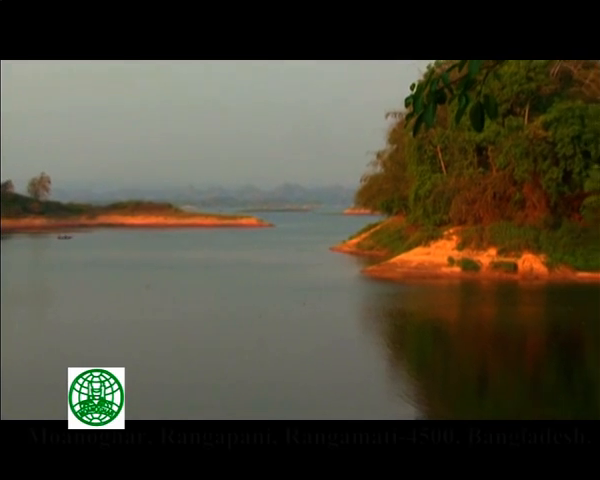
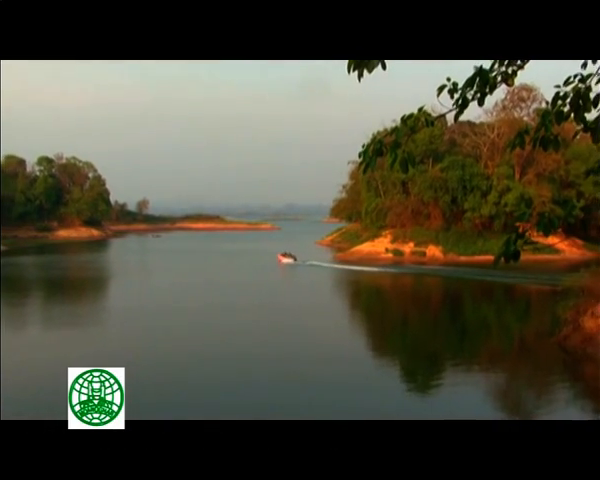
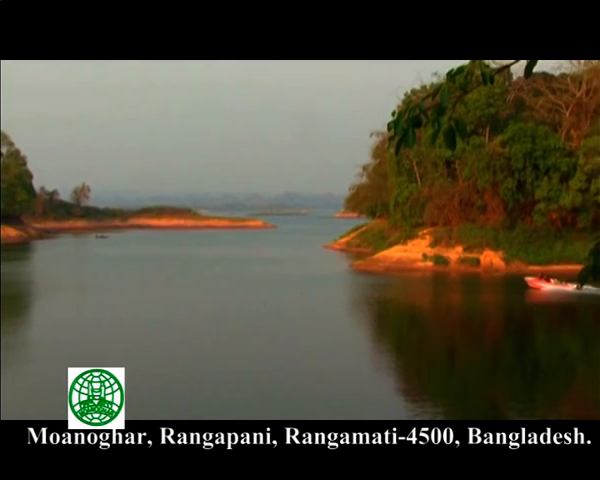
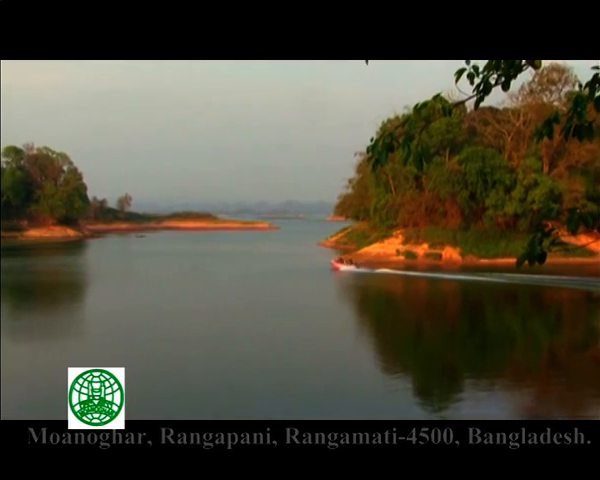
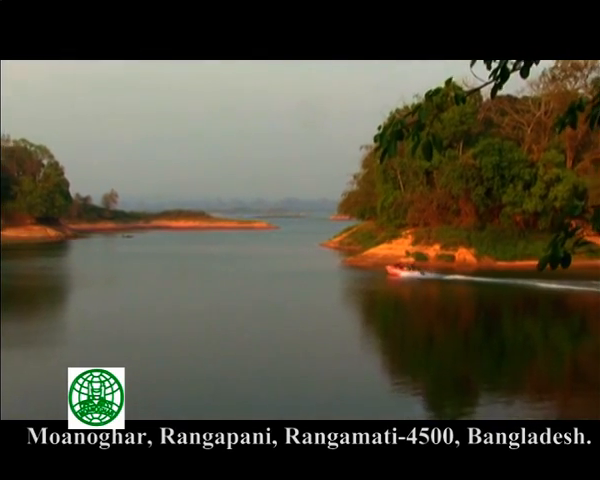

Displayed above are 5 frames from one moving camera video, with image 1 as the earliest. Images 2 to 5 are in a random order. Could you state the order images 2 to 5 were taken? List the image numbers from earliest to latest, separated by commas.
3, 5, 4, 2
